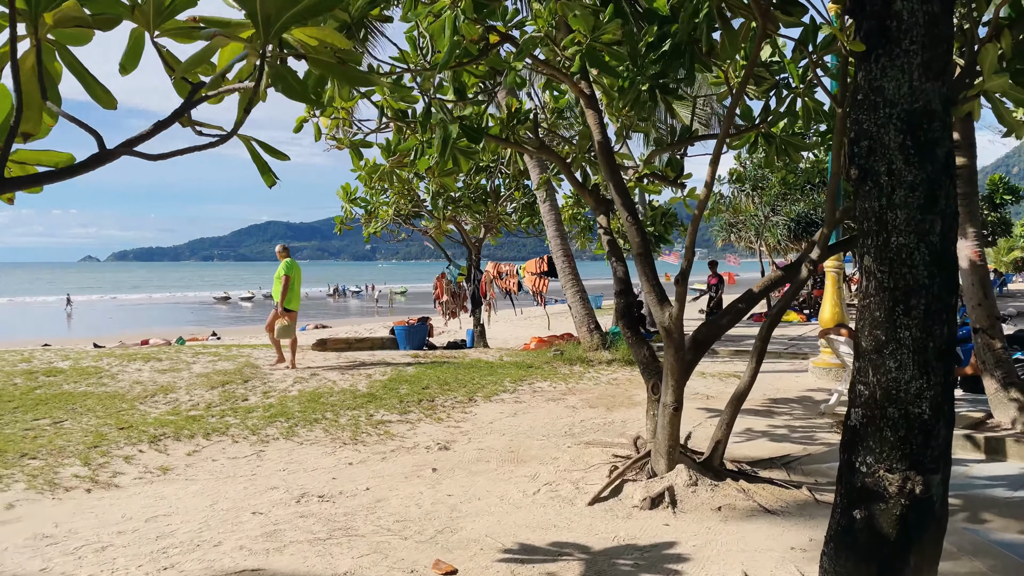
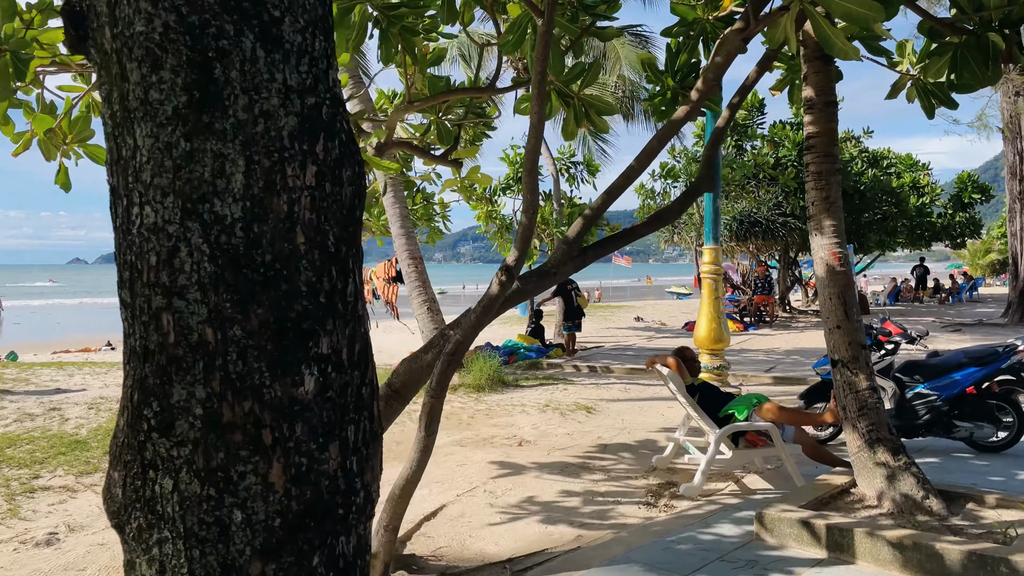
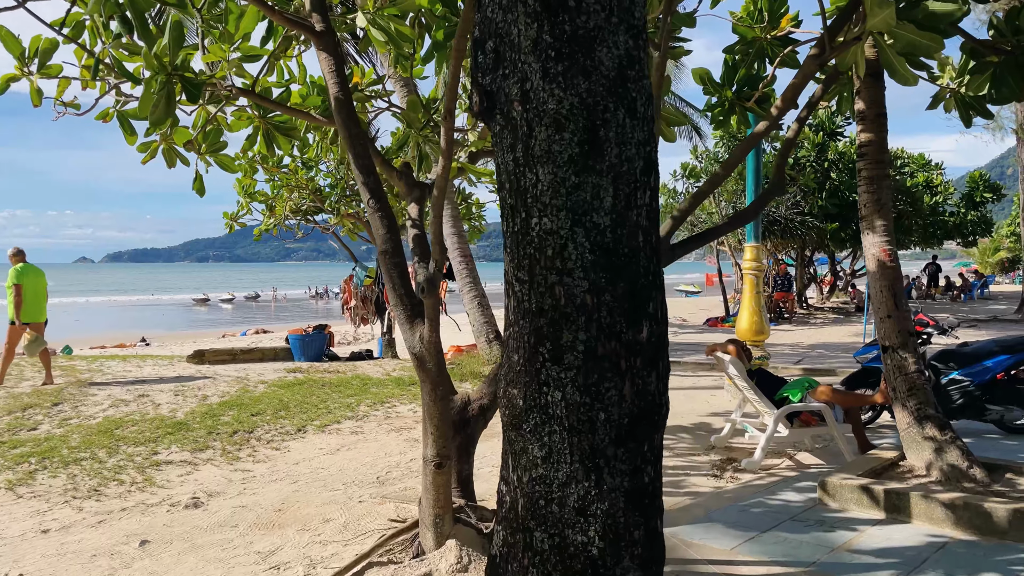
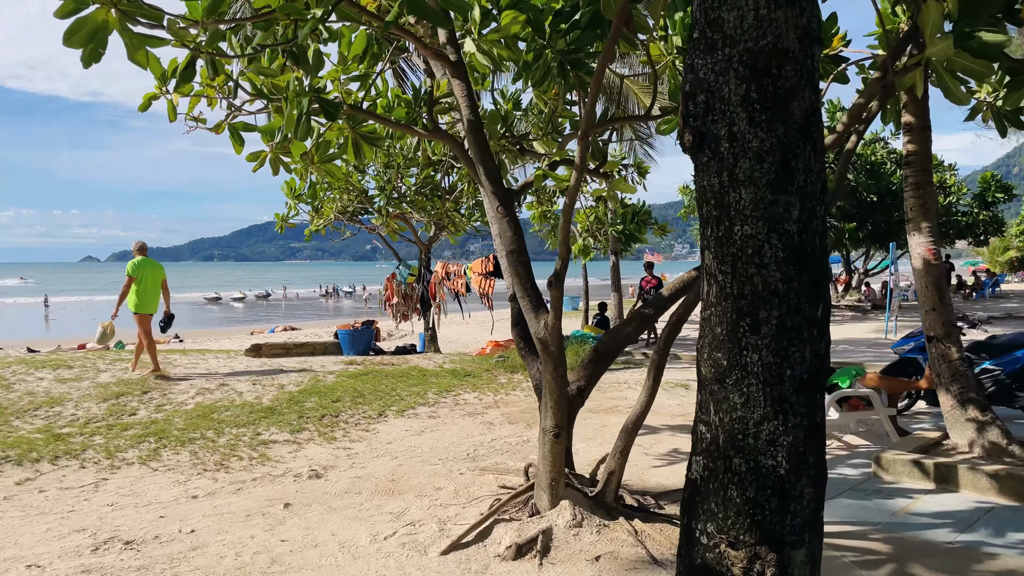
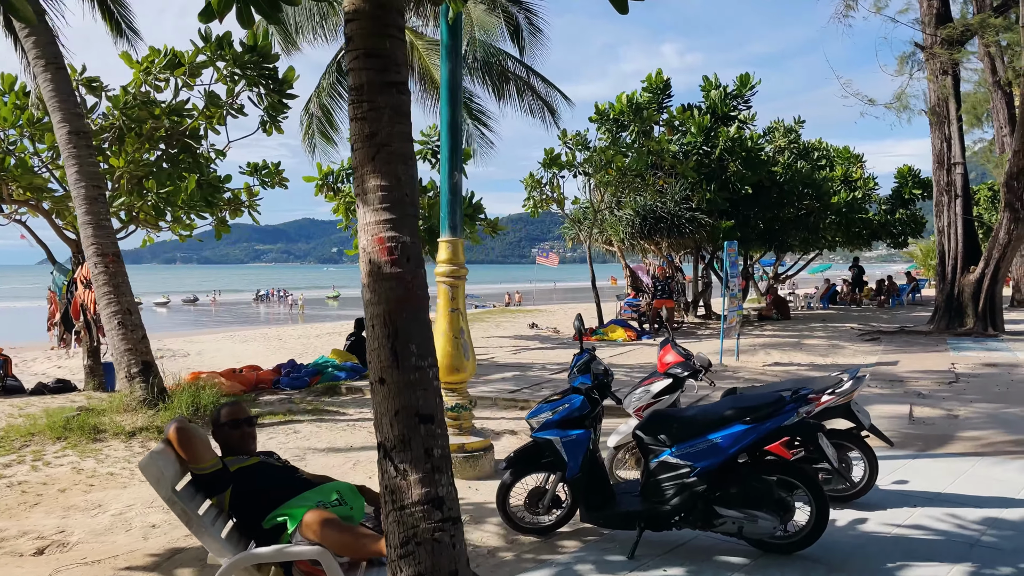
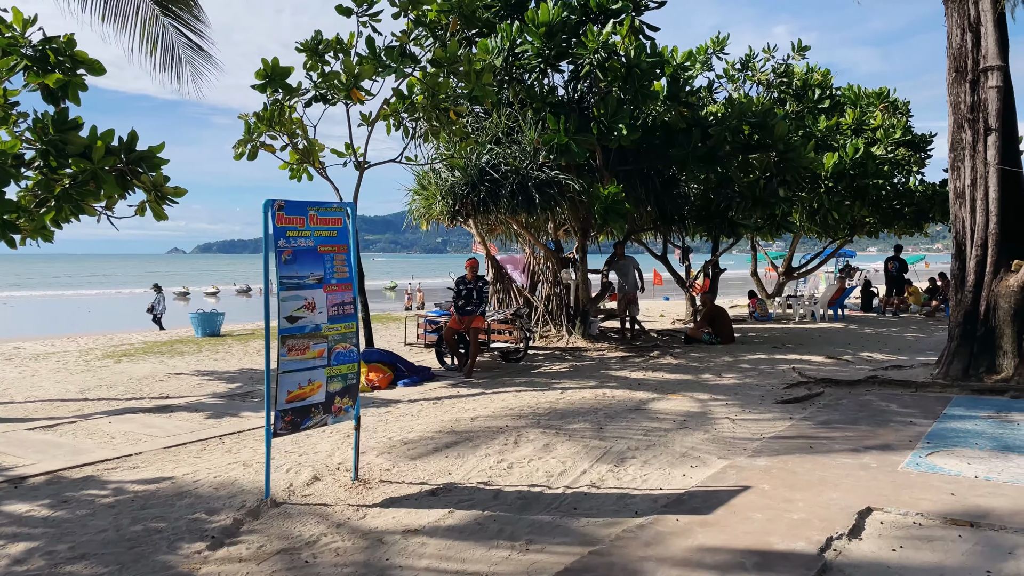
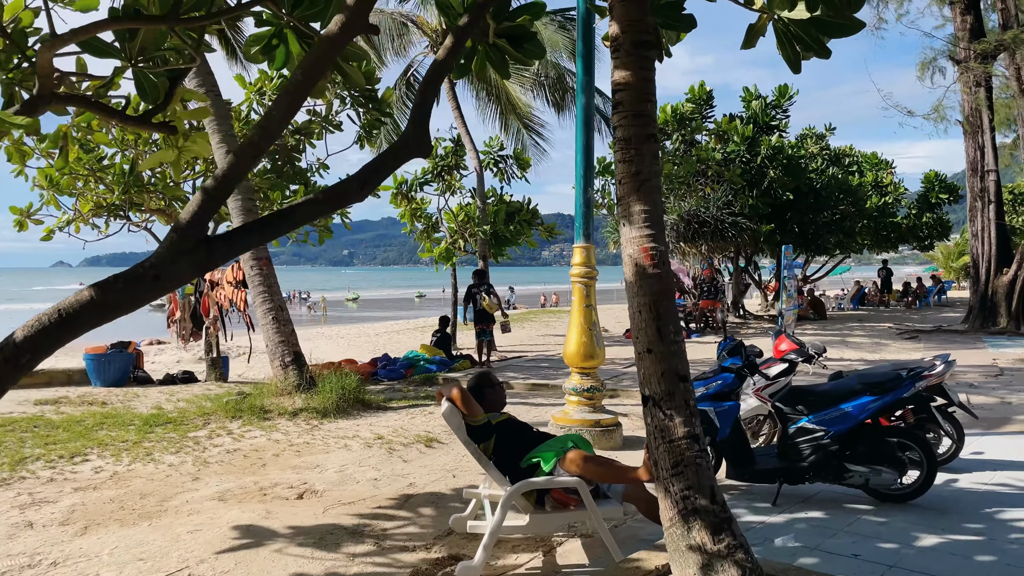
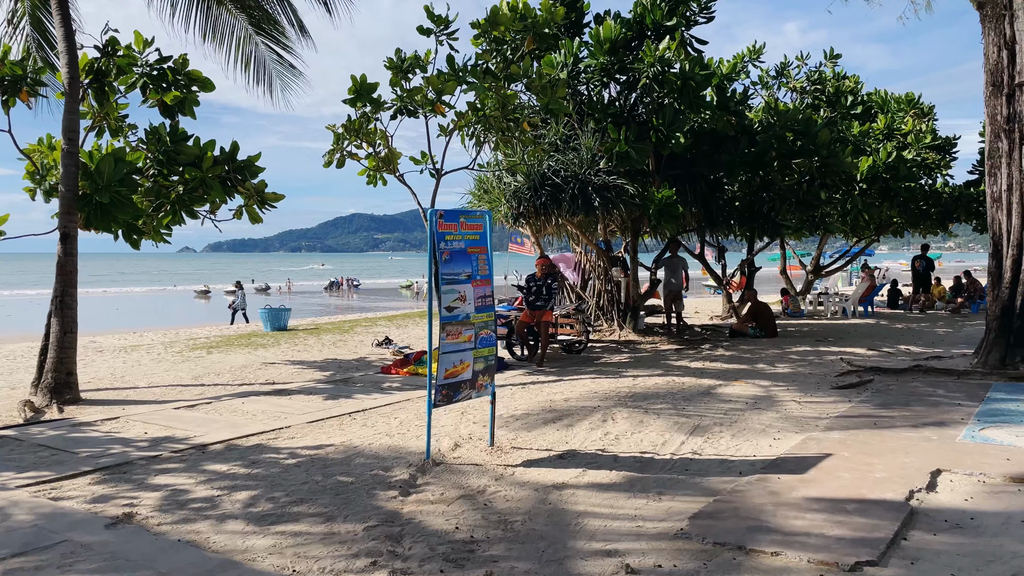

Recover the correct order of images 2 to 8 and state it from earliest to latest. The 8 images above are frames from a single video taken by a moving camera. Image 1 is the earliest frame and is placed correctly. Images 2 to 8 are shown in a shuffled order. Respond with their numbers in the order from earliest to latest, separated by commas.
4, 3, 2, 7, 5, 8, 6
